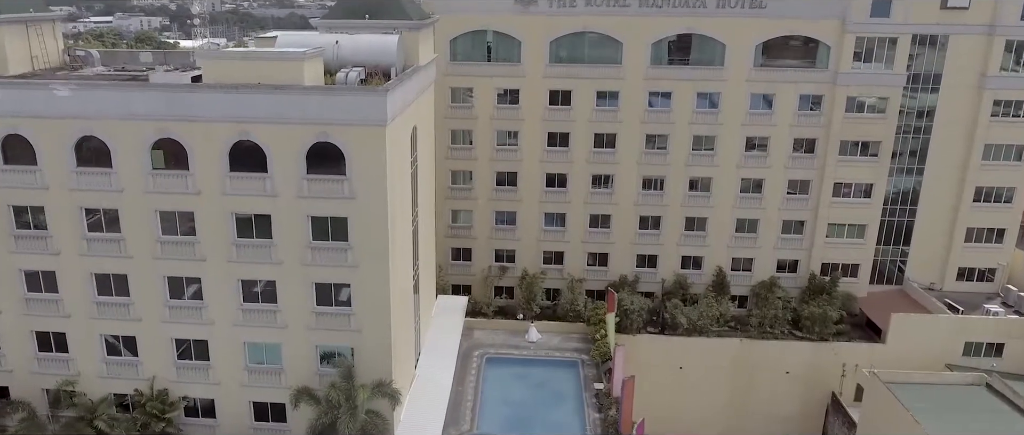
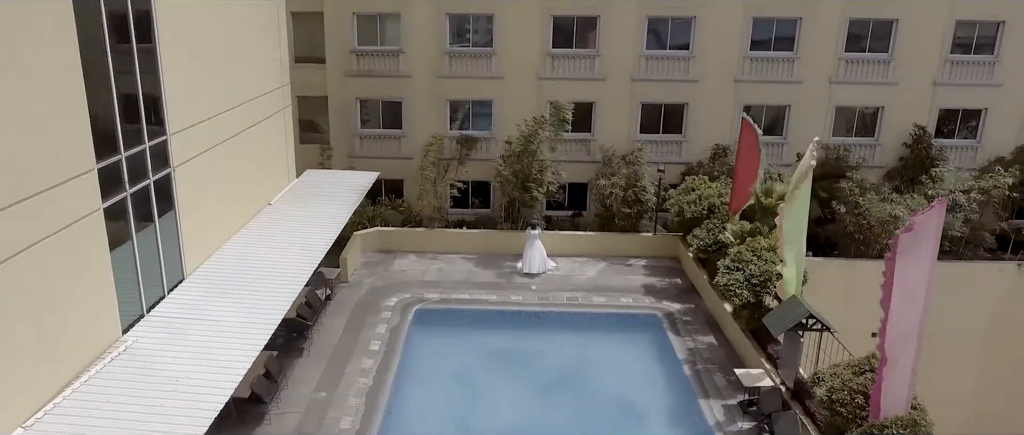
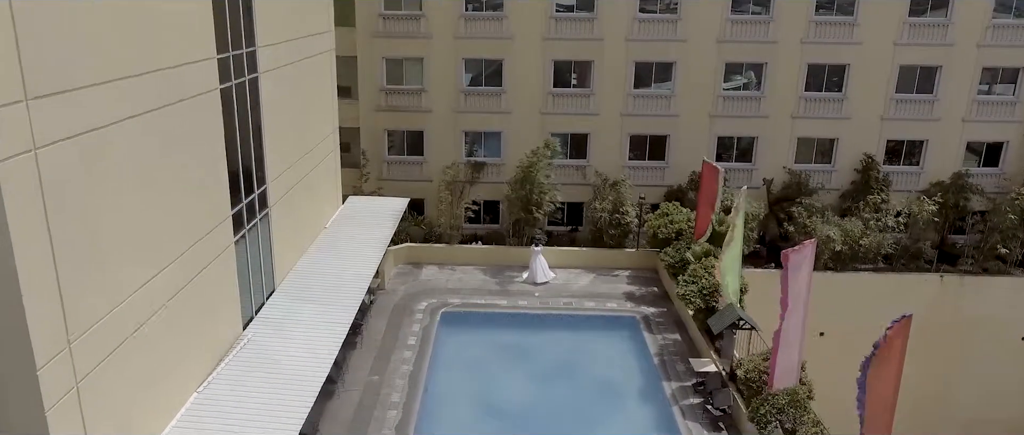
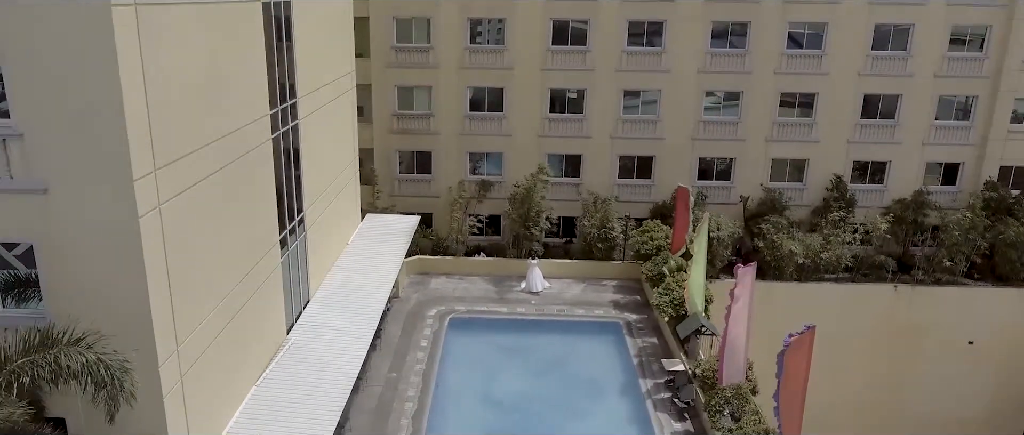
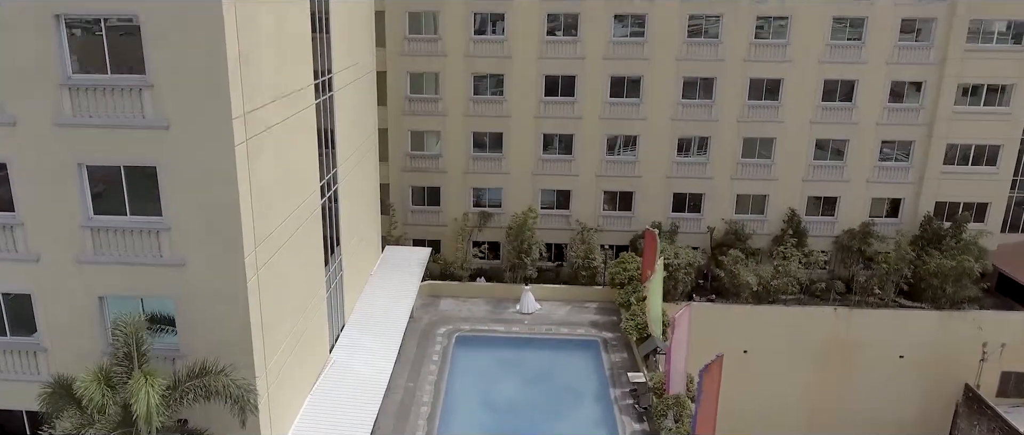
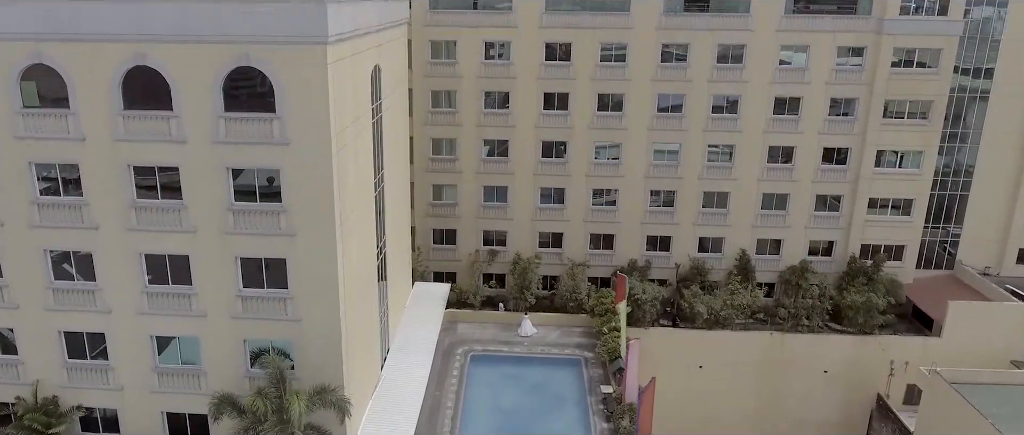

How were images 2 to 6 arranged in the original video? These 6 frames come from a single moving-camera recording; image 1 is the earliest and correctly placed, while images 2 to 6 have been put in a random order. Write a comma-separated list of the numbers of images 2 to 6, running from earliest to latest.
6, 5, 4, 3, 2
